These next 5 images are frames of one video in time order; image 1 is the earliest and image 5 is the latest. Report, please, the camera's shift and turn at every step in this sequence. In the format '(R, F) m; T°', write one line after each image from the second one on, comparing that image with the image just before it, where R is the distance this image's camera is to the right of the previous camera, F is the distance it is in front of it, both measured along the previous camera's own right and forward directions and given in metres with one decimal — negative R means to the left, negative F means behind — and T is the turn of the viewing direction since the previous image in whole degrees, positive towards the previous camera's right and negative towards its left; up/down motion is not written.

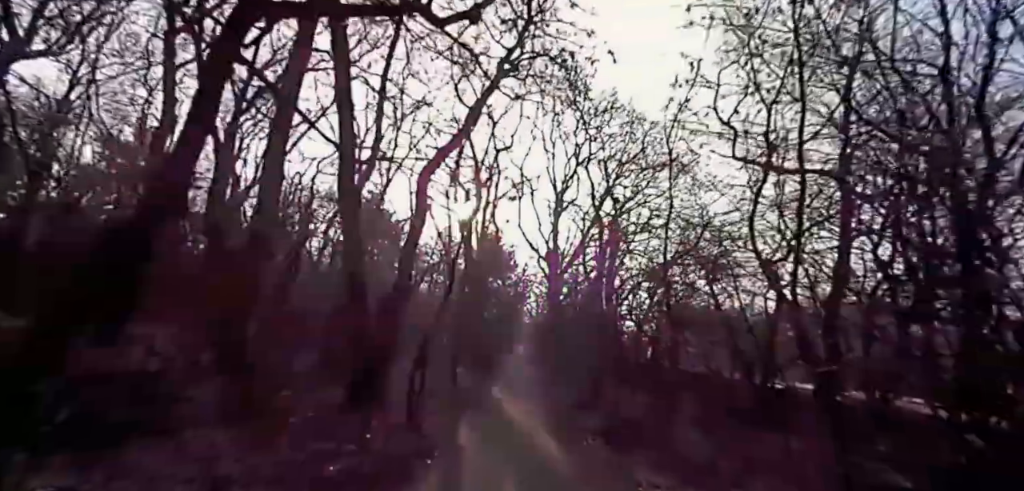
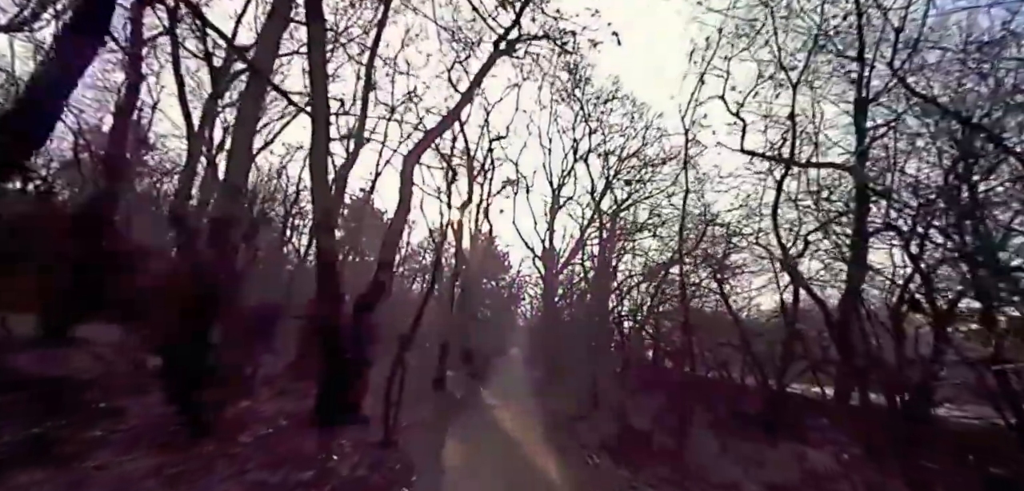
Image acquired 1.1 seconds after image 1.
(0.0, +1.0) m; +1°
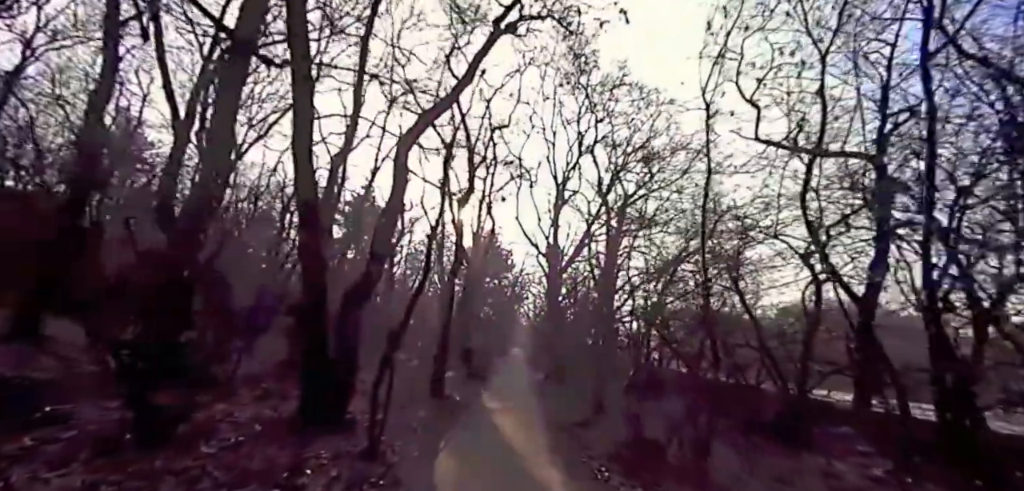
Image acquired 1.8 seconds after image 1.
(0.0, +0.7) m; 0°
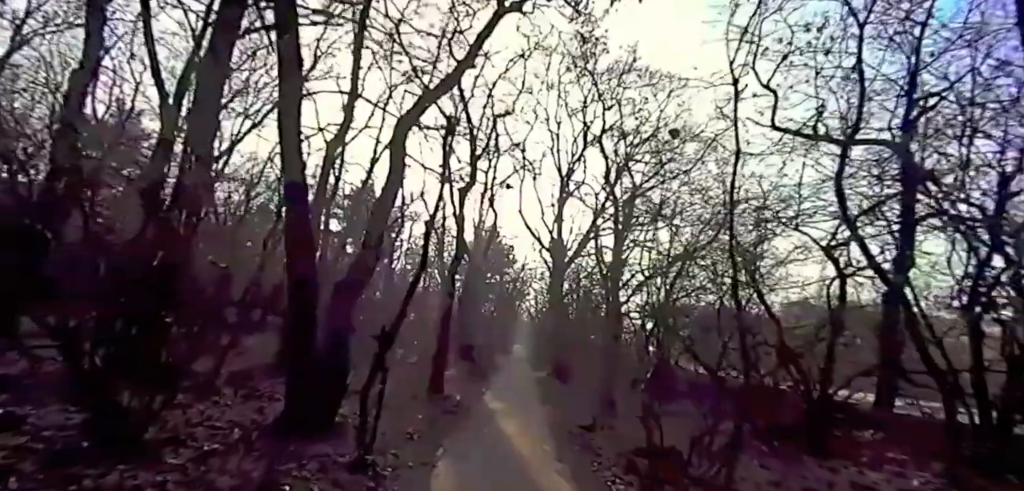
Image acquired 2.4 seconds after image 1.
(-0.1, +0.6) m; 0°
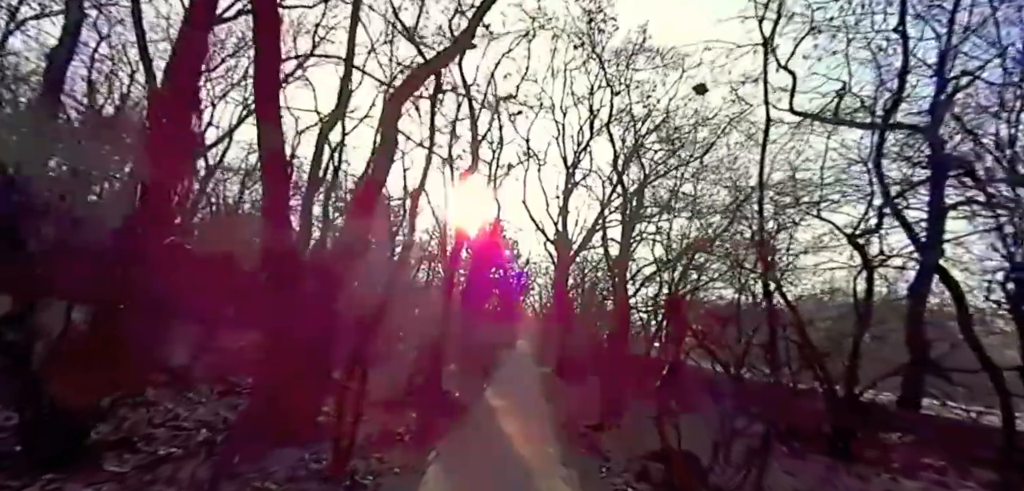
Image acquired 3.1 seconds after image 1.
(+0.1, +0.6) m; -1°
